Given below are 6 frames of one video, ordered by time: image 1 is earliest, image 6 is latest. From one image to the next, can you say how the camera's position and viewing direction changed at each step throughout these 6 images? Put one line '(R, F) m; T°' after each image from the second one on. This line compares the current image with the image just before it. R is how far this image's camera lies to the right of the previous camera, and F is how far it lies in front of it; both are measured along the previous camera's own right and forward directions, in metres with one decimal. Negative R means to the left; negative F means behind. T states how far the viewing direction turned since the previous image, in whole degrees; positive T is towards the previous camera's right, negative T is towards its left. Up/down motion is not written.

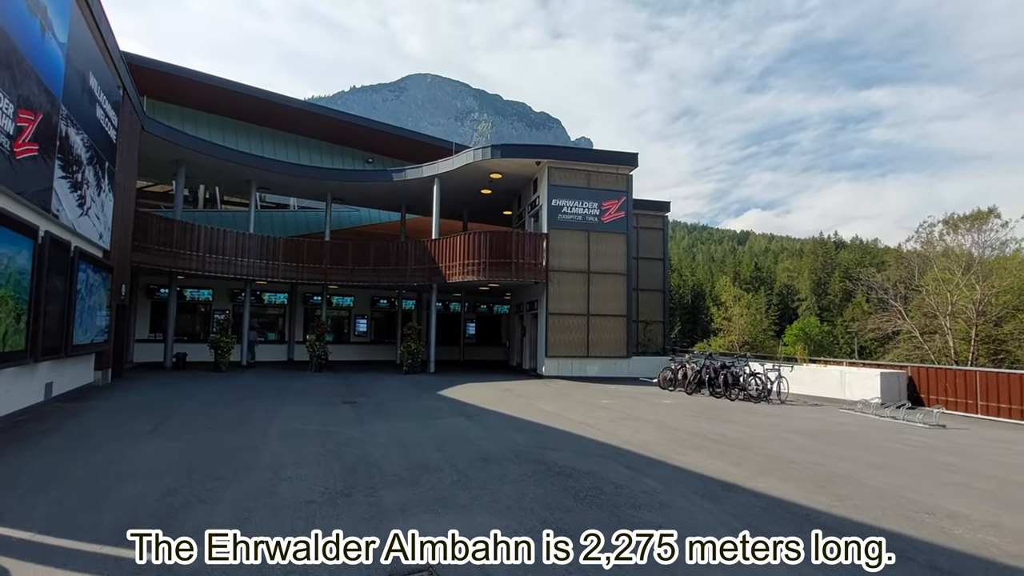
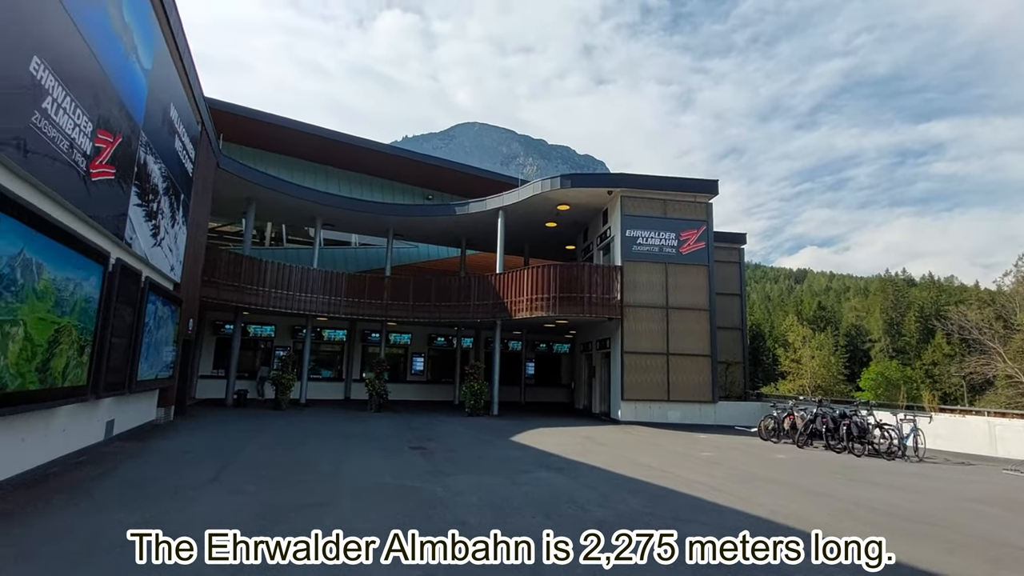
(-0.8, +1.0) m; -5°
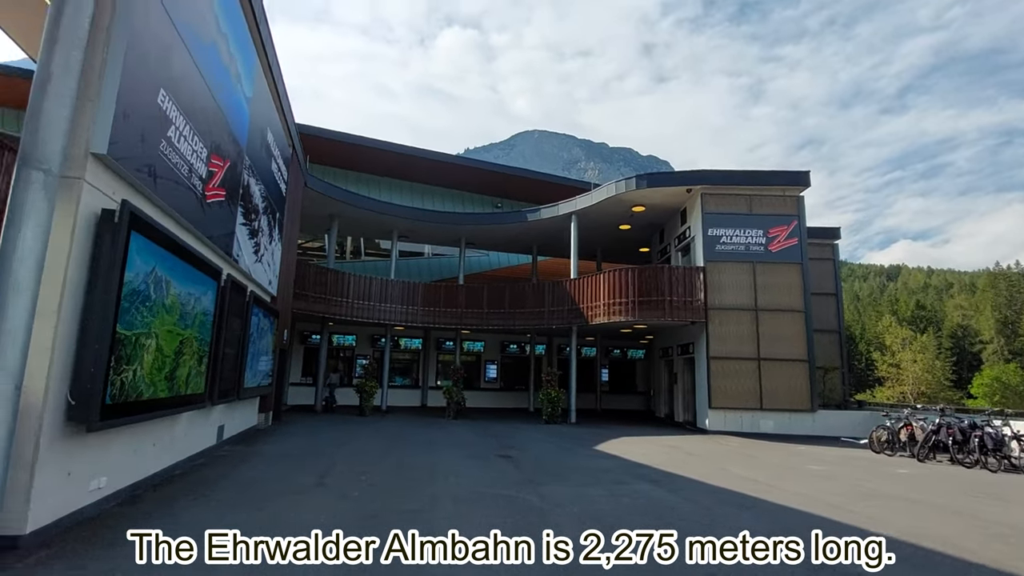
(-0.4, +0.1) m; -7°
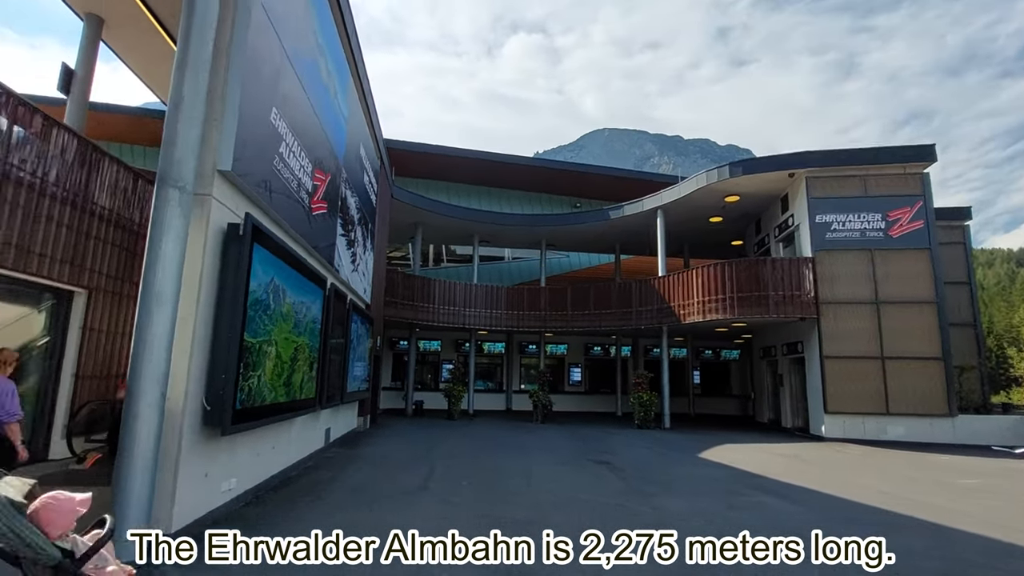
(-0.4, +0.2) m; -8°
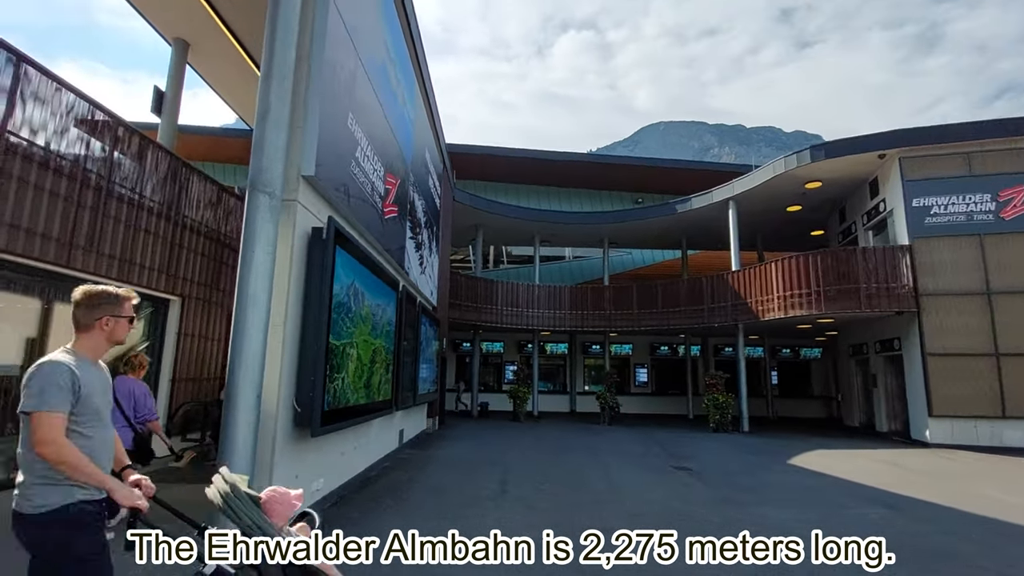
(-0.3, +0.2) m; -6°
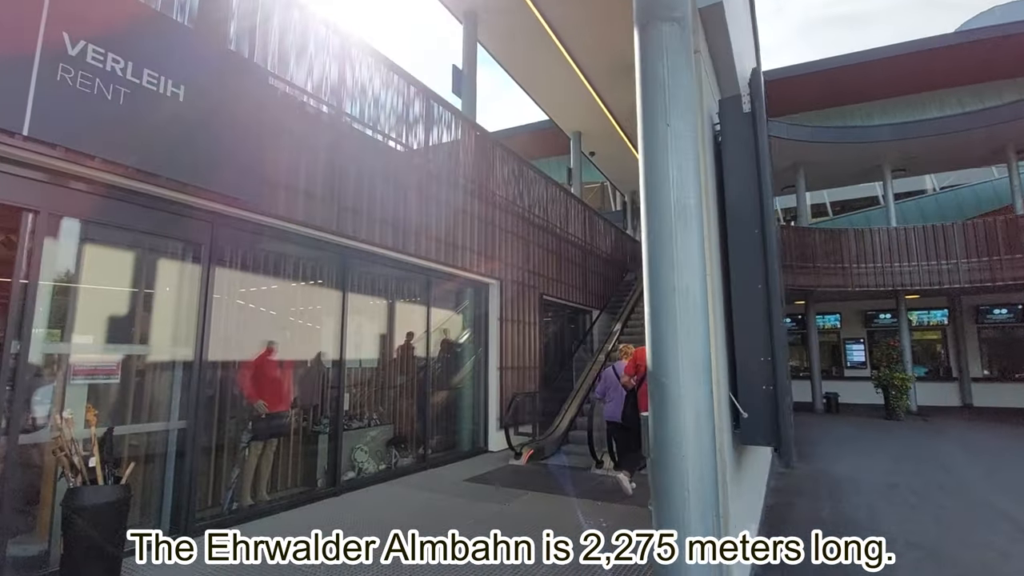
(-1.7, +1.7) m; -29°
